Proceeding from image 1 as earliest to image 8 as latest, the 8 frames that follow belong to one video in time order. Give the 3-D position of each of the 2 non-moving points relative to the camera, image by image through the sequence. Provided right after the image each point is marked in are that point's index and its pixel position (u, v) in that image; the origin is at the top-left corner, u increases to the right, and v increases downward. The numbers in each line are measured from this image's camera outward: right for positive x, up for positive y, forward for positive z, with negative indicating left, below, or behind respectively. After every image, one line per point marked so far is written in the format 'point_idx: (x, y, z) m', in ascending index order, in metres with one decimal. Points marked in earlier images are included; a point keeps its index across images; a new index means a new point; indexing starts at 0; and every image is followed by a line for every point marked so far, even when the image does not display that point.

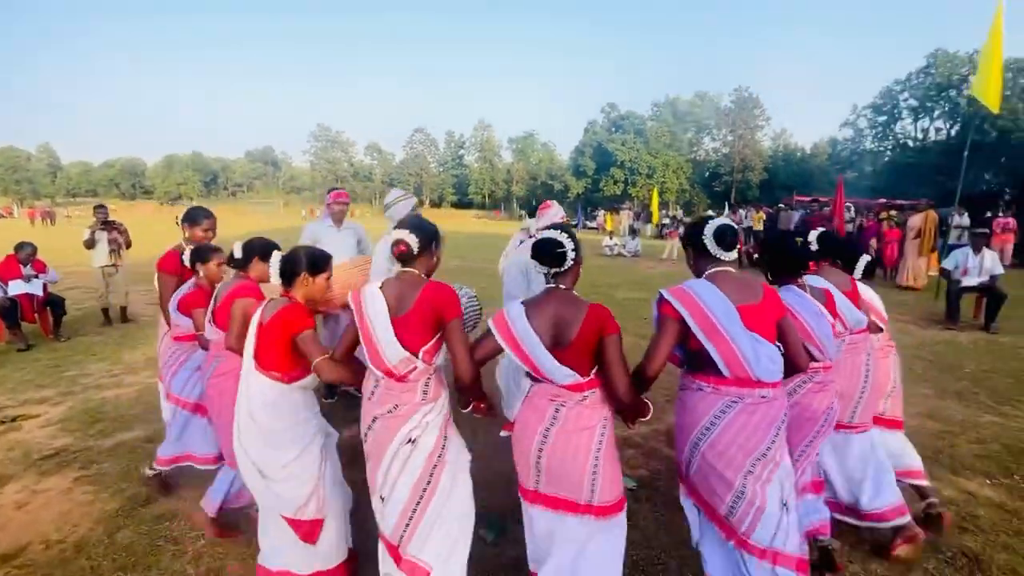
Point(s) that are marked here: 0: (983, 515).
0: (+2.9, -1.4, +3.0) m
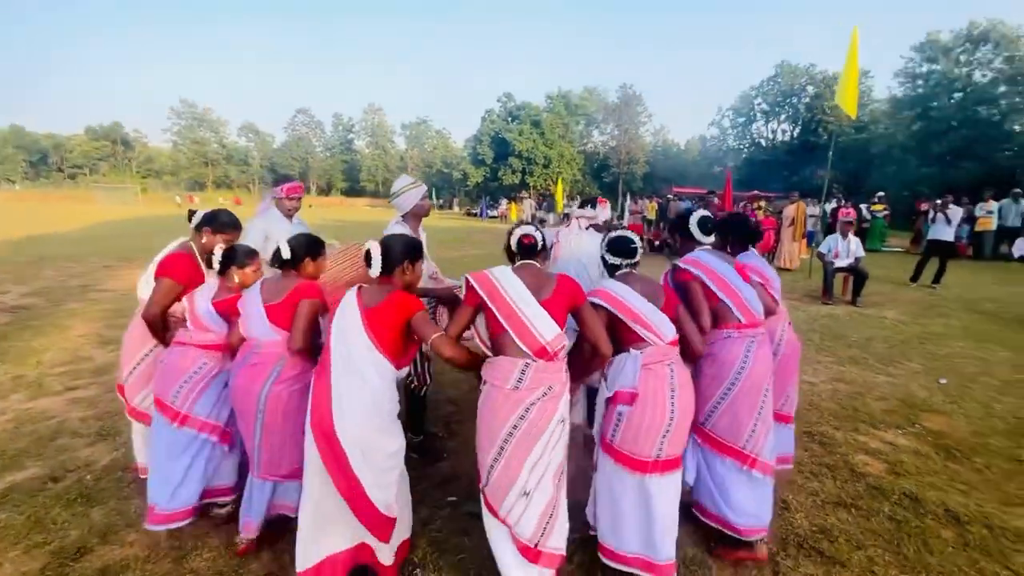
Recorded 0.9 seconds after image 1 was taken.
0: (+2.8, -1.2, +3.5) m
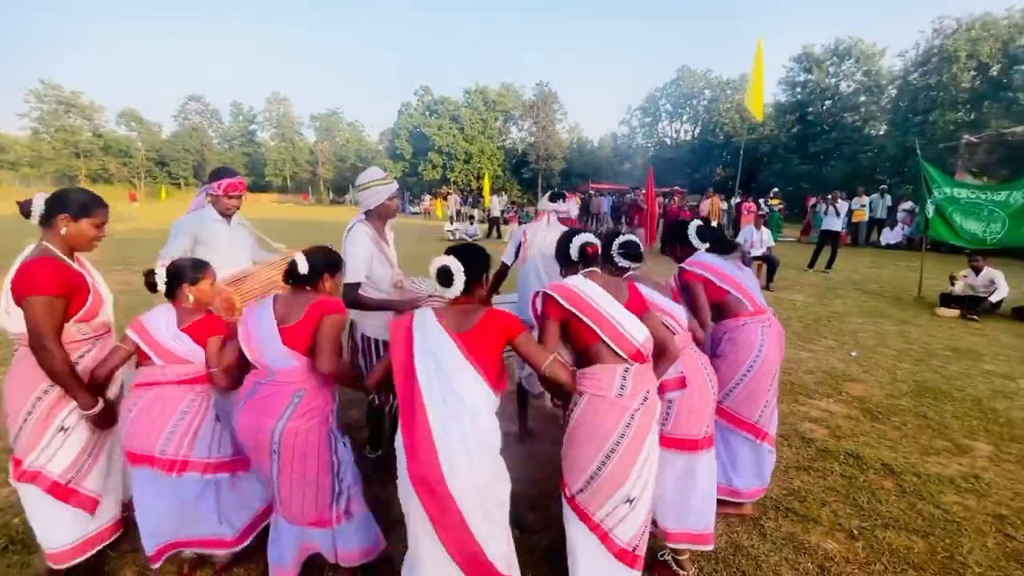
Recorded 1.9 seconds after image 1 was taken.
0: (+2.7, -1.1, +4.0) m
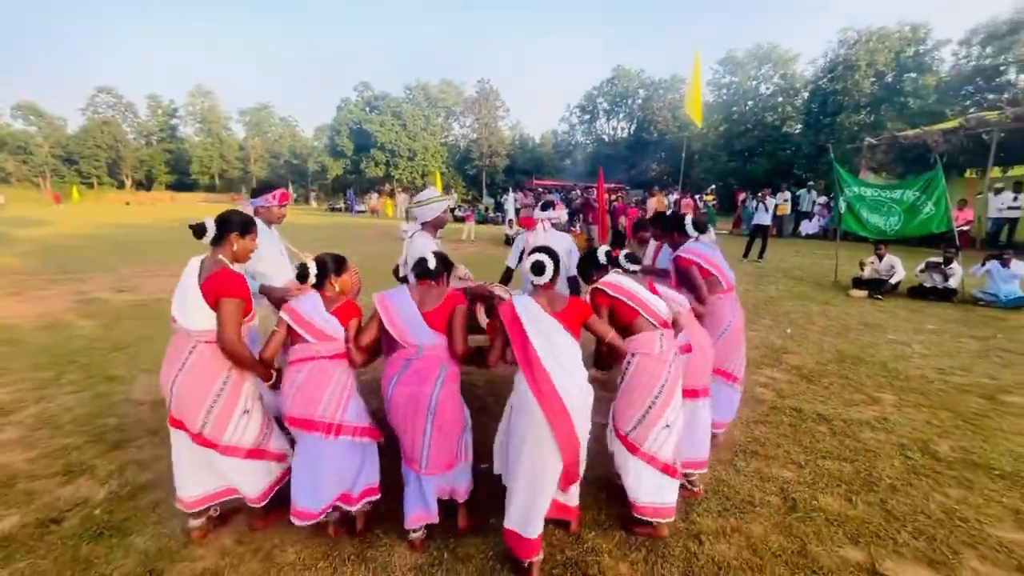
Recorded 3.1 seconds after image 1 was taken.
0: (+2.7, -1.0, +4.9) m
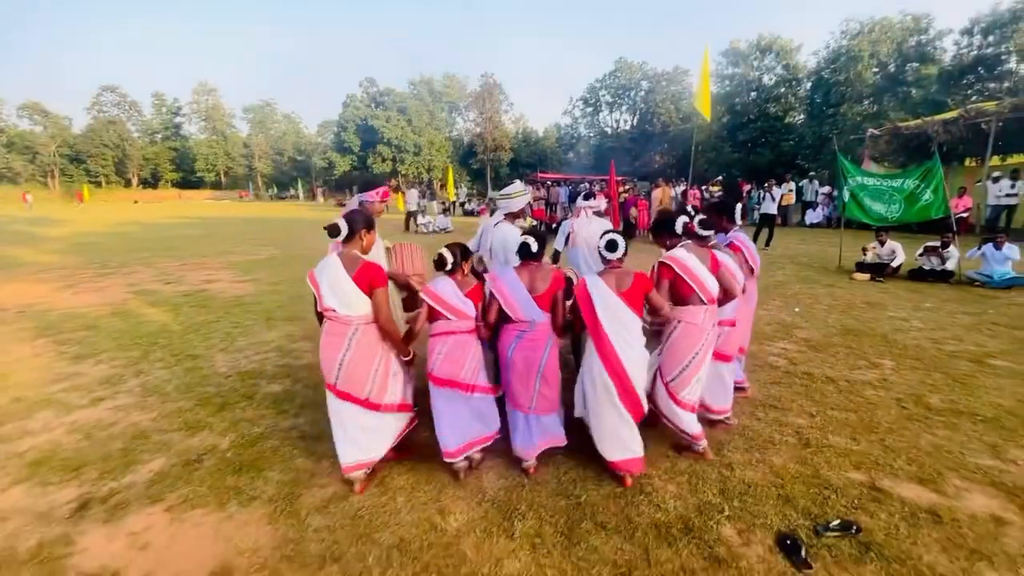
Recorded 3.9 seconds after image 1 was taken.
0: (+3.2, -0.8, +5.5) m
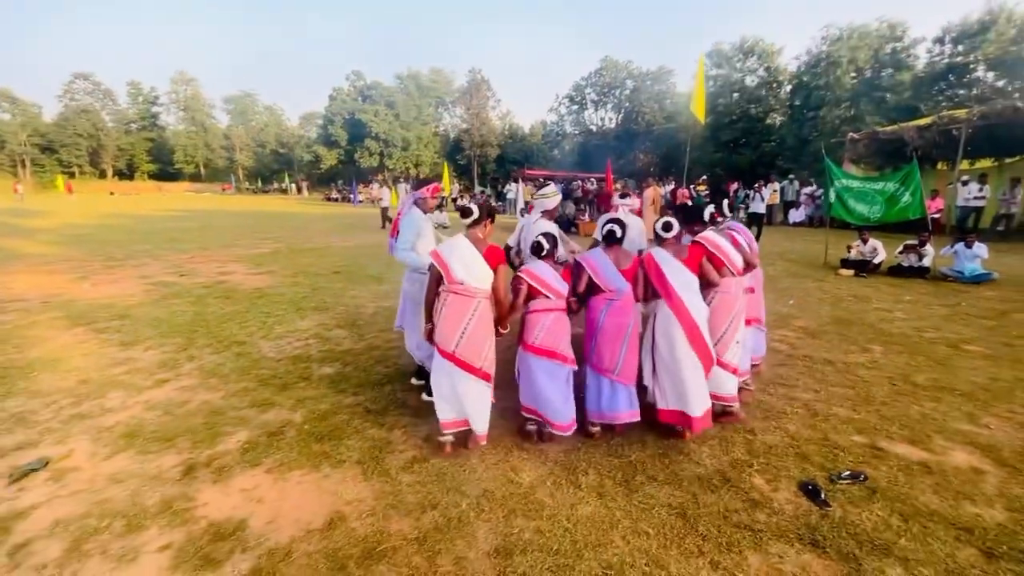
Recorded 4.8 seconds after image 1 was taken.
0: (+3.5, -0.7, +6.1) m
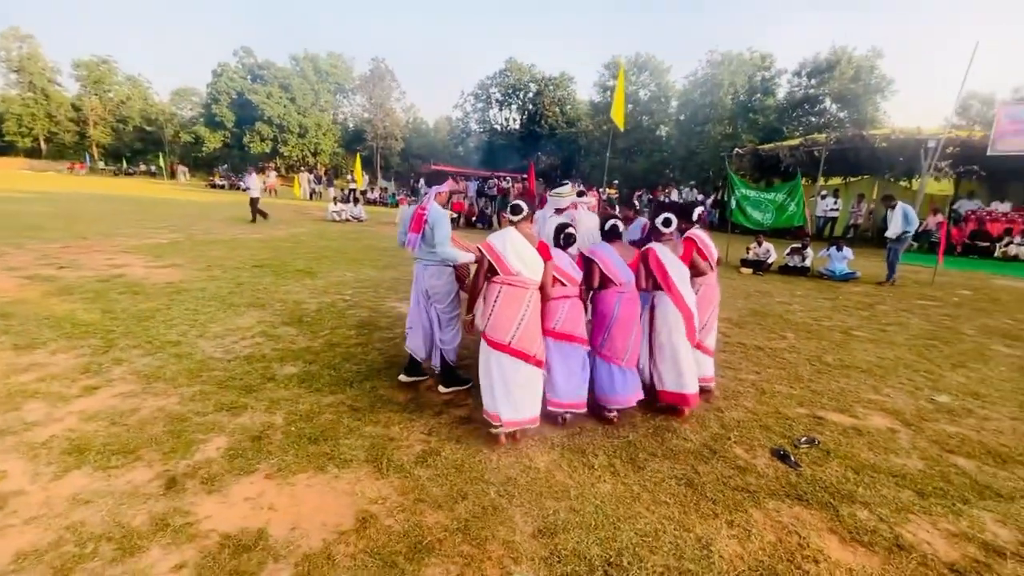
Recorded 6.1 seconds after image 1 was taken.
0: (+3.0, -0.6, +6.9) m
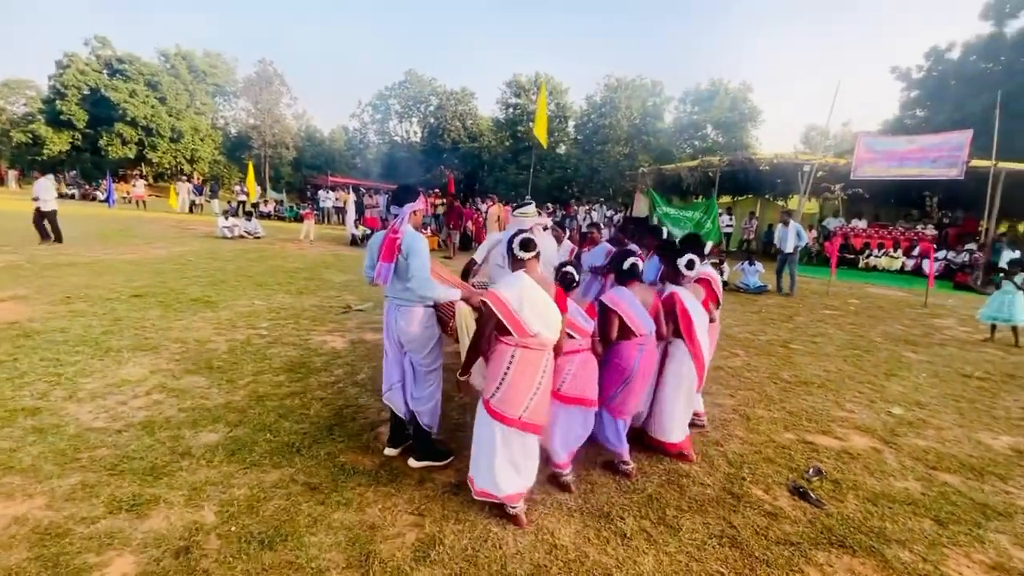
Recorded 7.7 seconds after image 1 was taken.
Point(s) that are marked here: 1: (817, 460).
0: (+2.4, -0.9, +6.8) m
1: (+2.6, -1.5, +4.1) m
